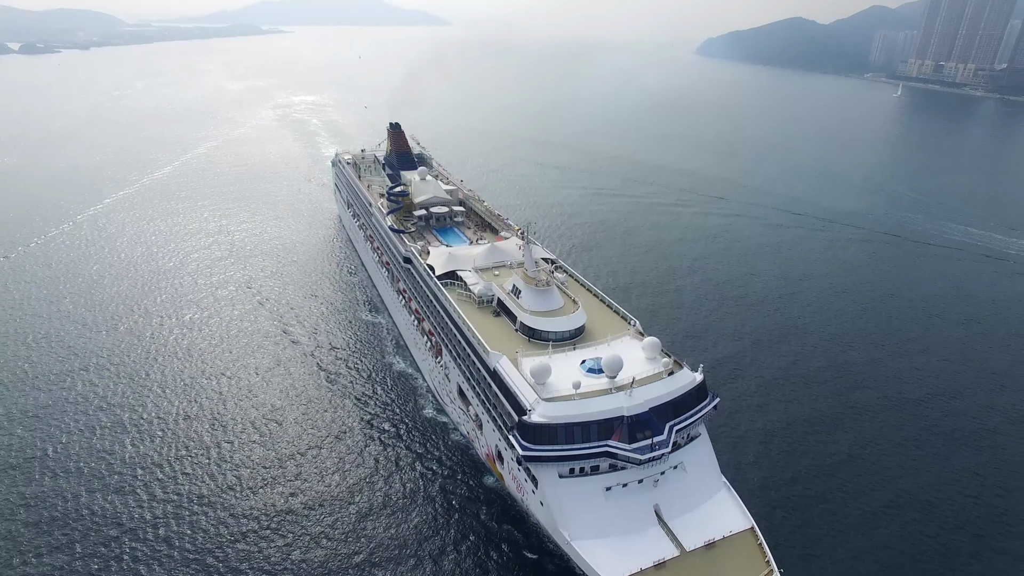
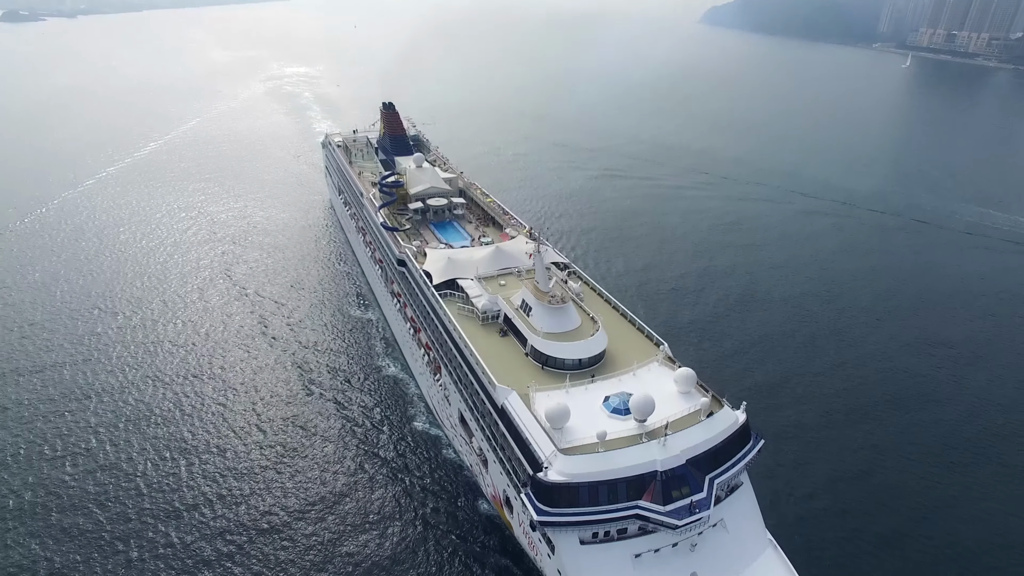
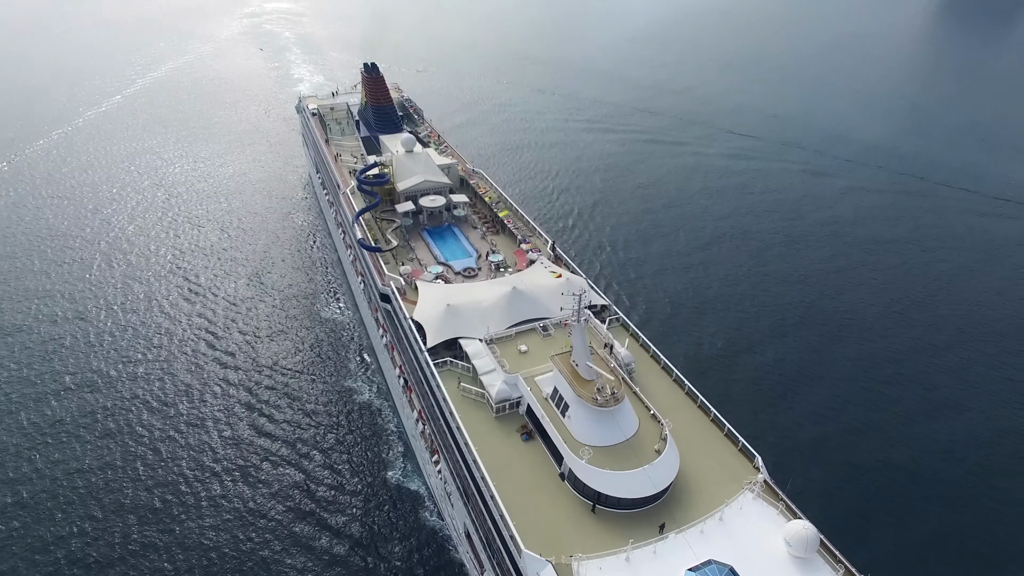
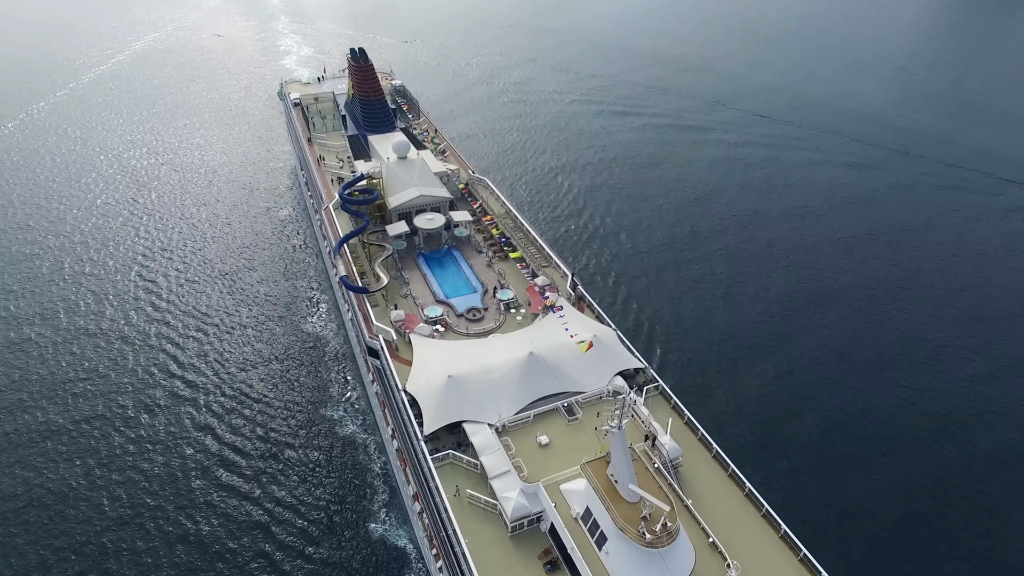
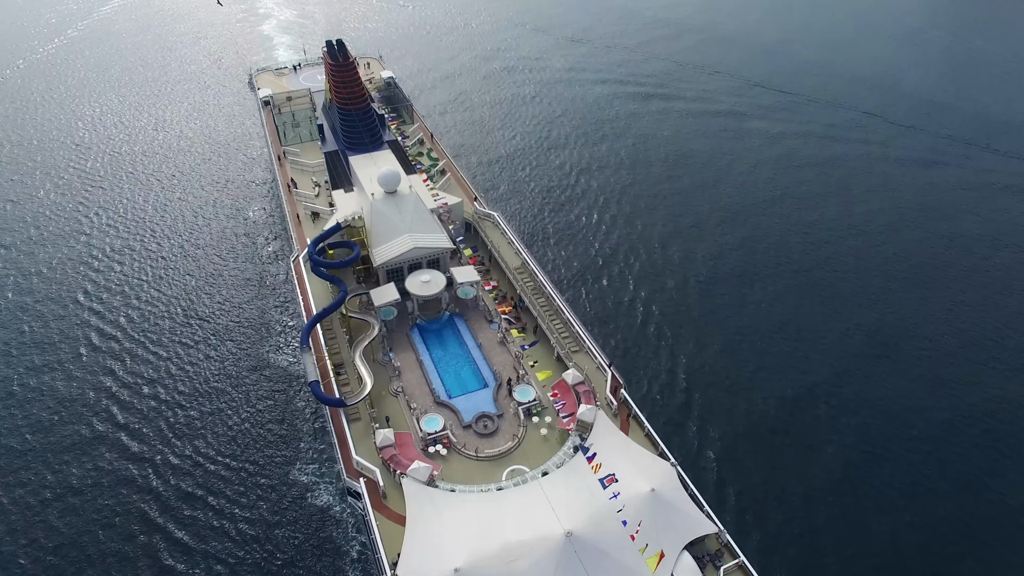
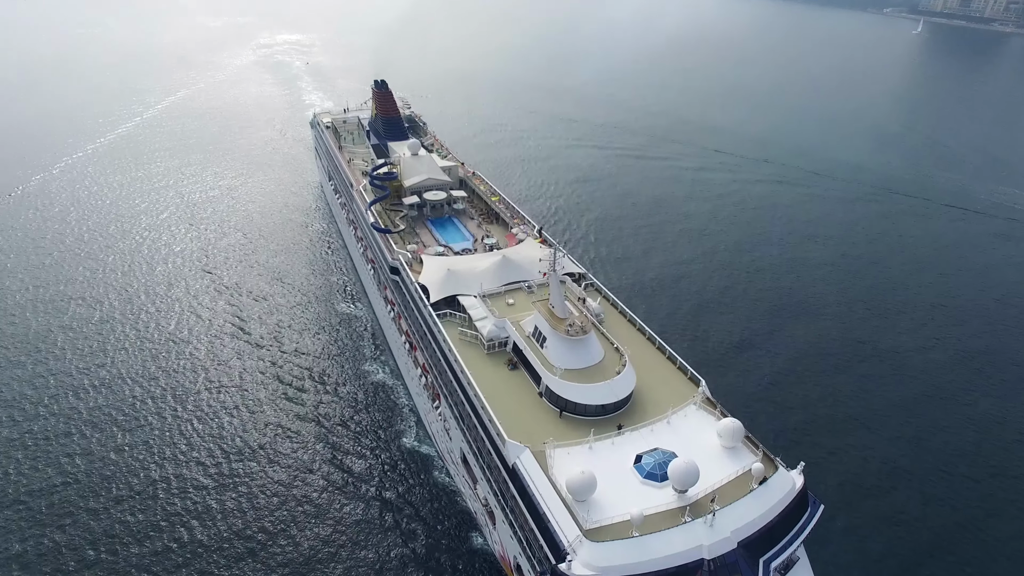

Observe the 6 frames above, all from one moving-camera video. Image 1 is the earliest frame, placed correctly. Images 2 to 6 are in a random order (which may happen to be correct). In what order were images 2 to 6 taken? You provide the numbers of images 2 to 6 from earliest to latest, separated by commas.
2, 6, 3, 4, 5
